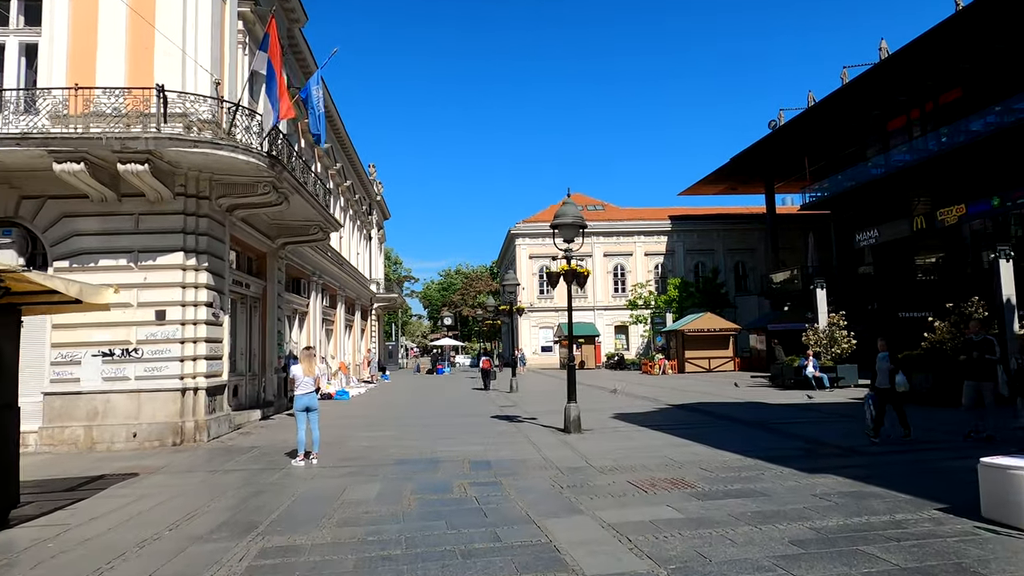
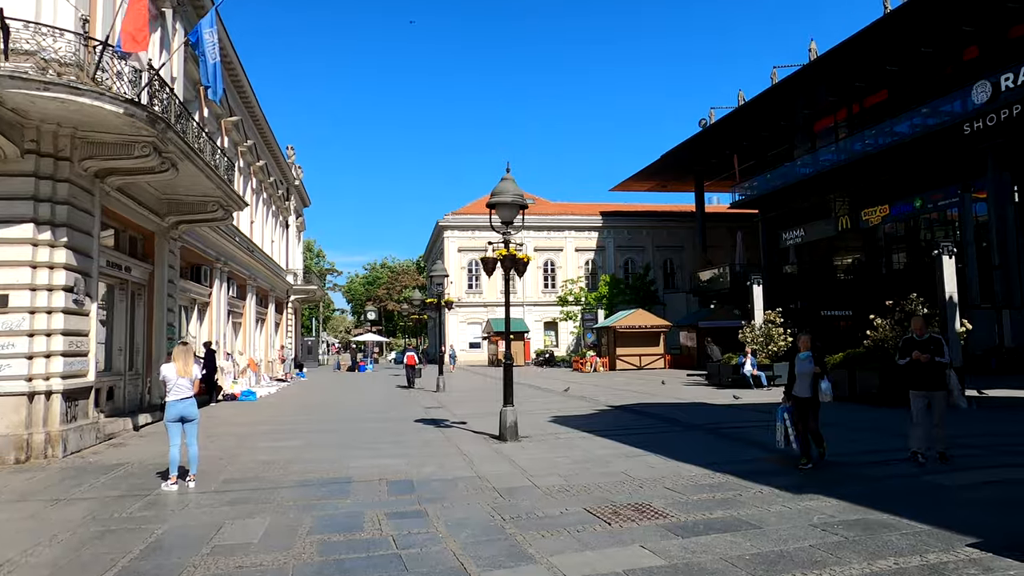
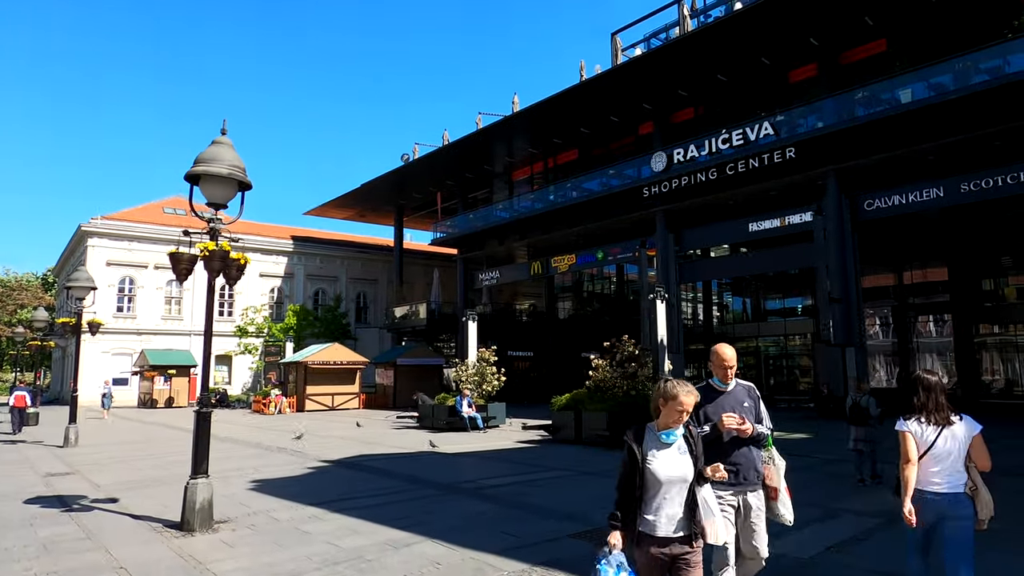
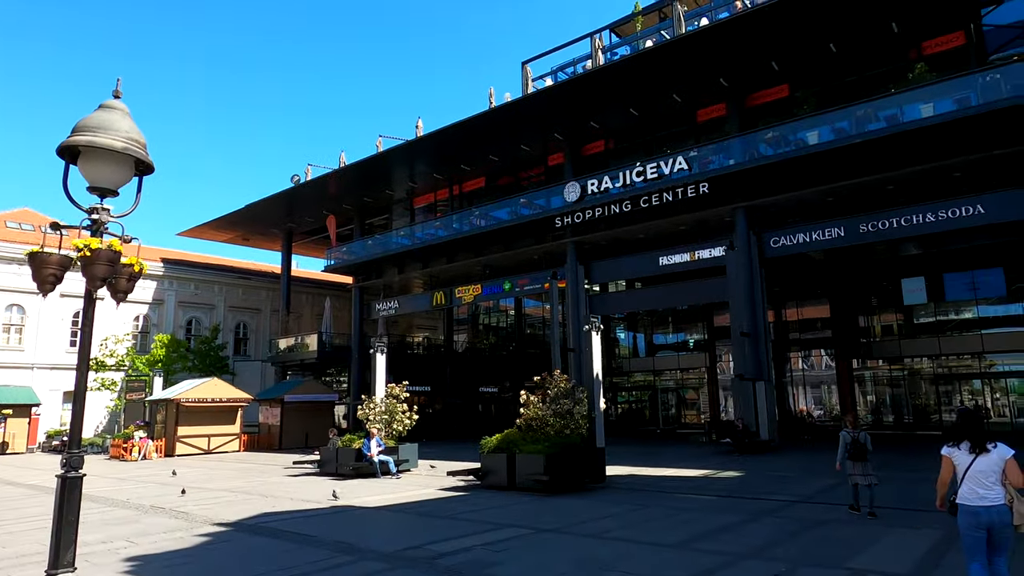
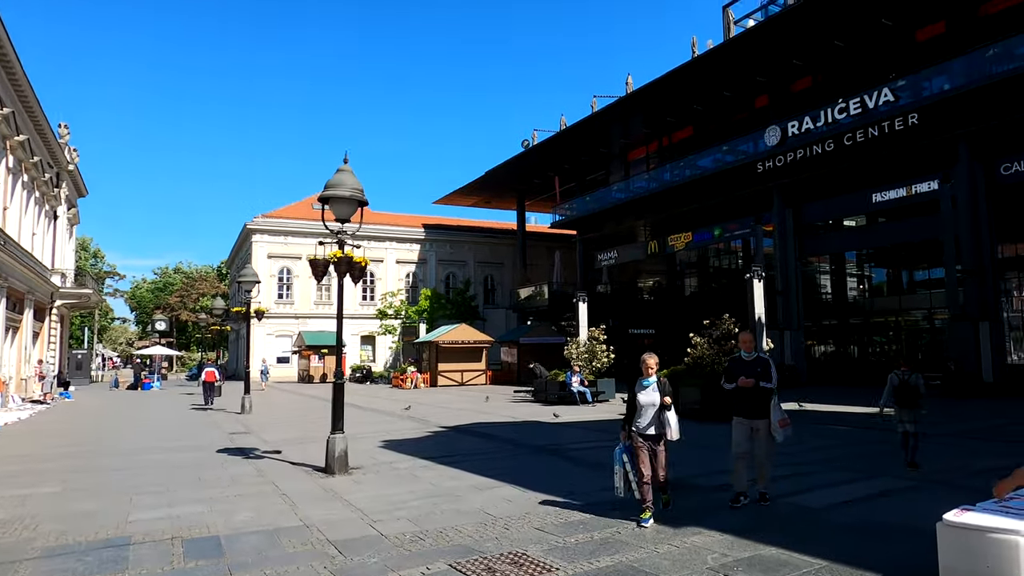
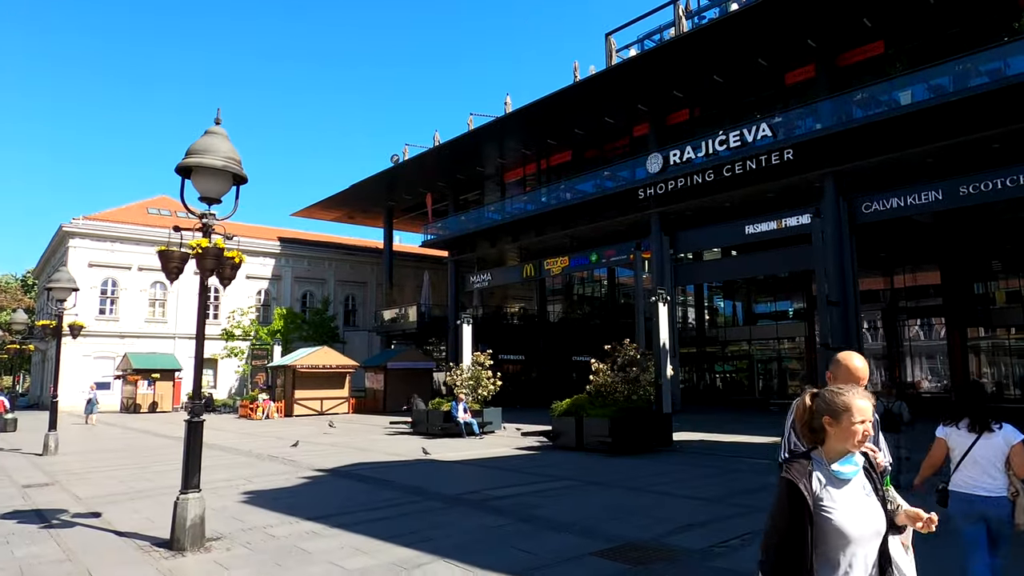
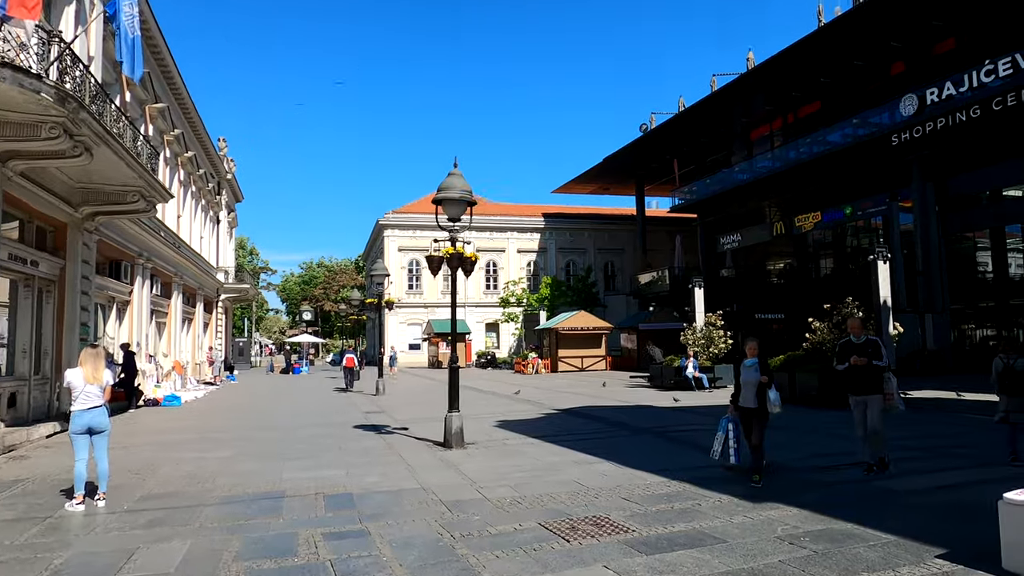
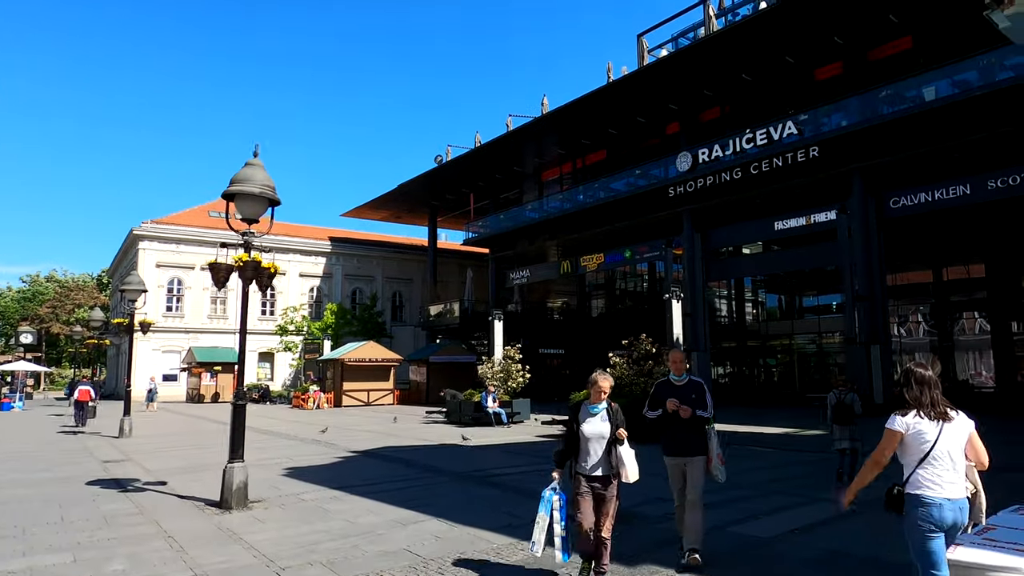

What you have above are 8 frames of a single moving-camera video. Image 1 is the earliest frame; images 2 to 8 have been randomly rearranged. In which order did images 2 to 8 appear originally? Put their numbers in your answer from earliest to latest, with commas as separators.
2, 7, 5, 8, 3, 6, 4
